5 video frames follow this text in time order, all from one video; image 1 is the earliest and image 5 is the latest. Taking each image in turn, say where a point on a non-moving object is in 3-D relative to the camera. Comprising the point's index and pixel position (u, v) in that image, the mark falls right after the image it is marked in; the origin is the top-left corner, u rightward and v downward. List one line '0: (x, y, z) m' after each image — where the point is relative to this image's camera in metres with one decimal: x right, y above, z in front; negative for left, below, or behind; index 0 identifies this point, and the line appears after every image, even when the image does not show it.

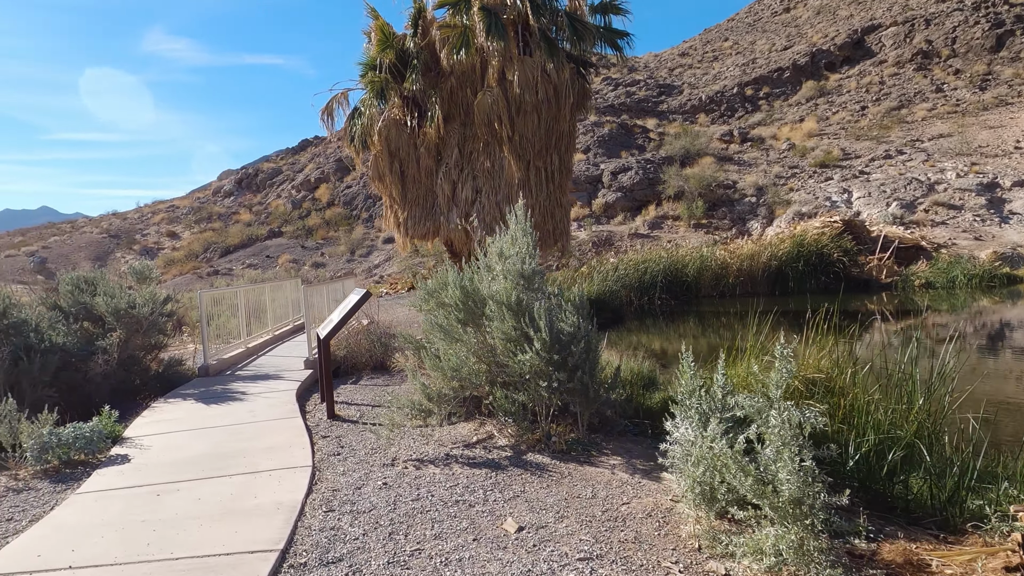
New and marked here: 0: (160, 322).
0: (-4.2, -0.4, +7.9) m
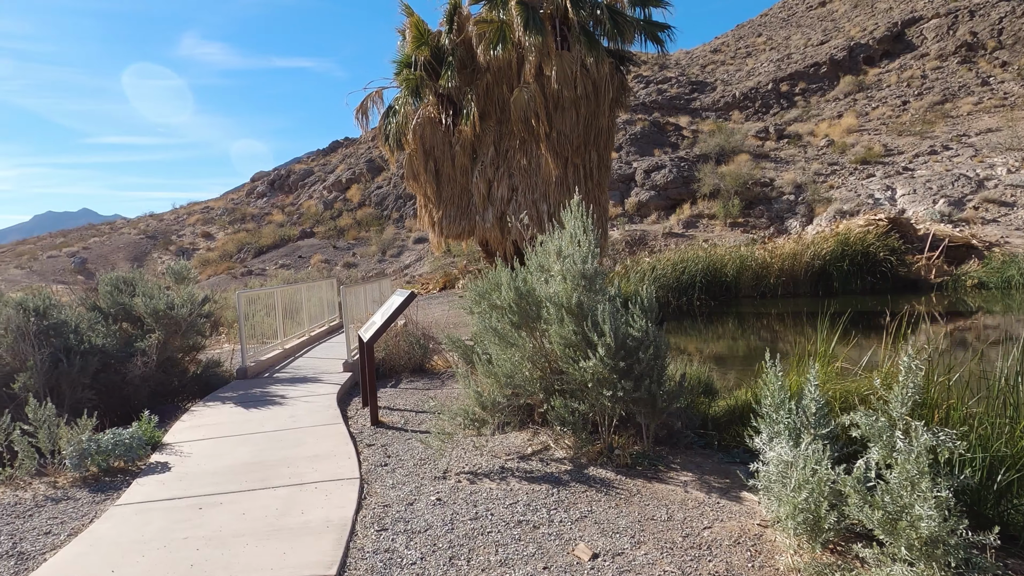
0: (-3.7, -0.4, +7.8) m
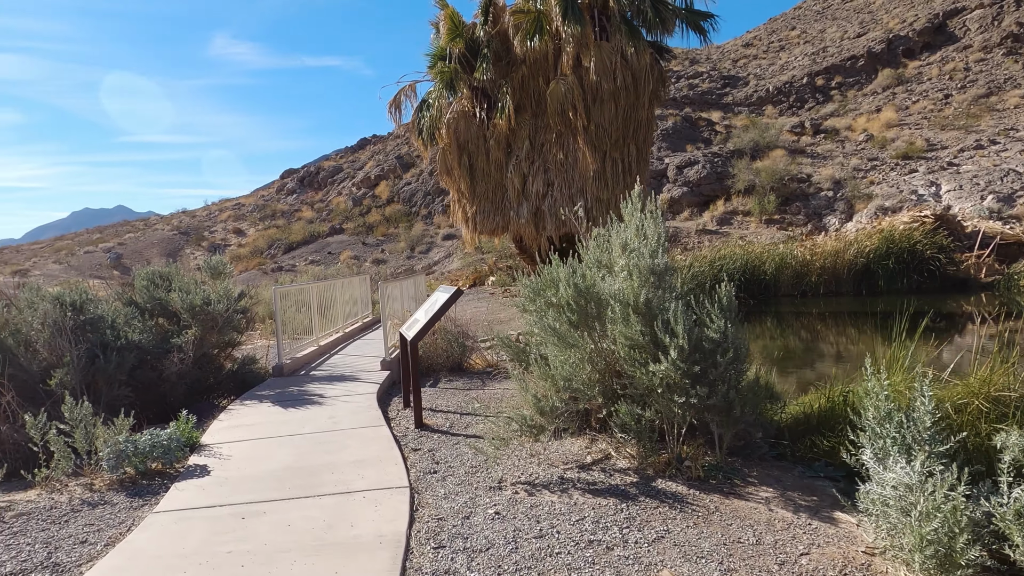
0: (-3.2, -0.4, +7.6) m
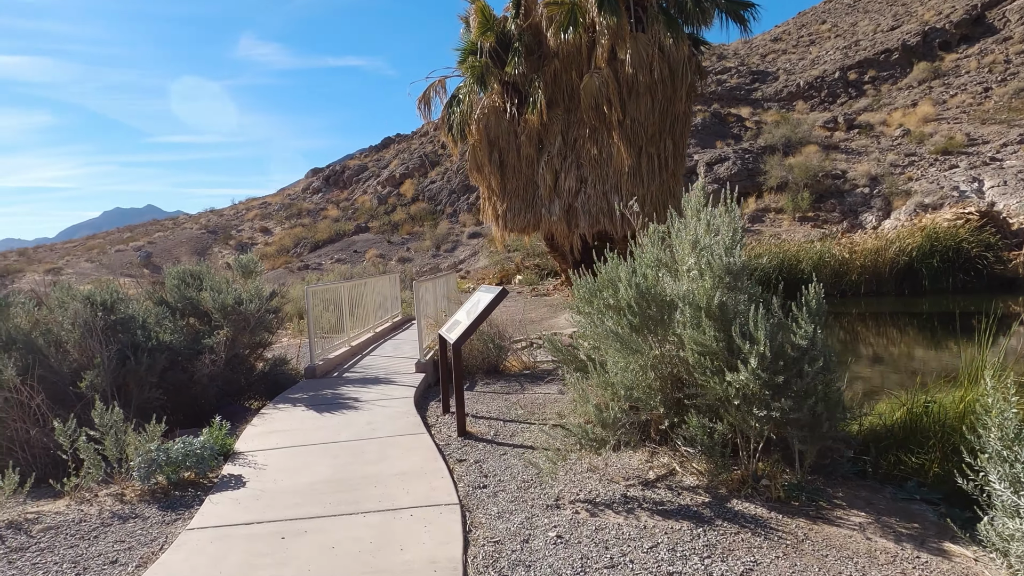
0: (-2.8, -0.3, +7.4) m
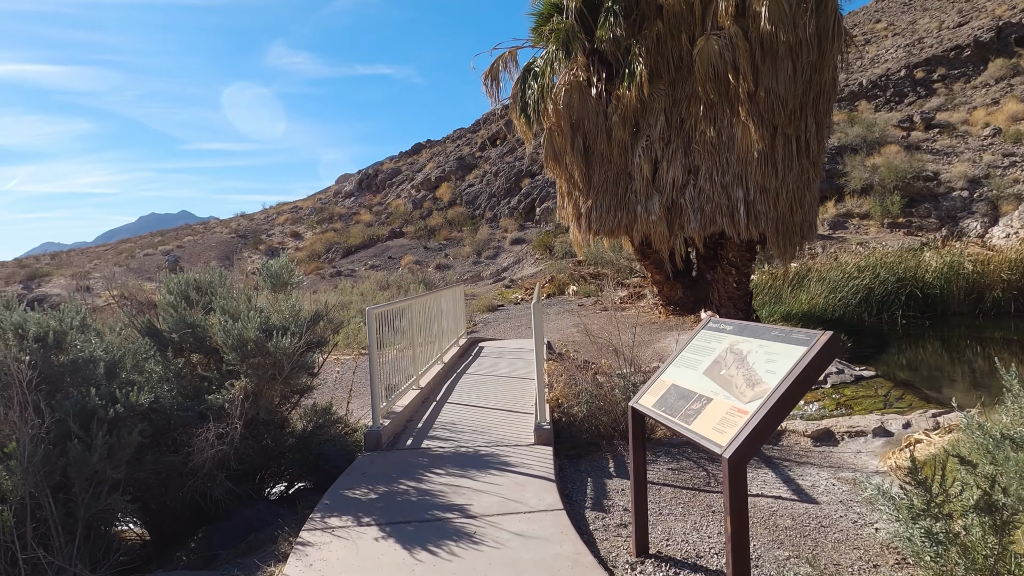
0: (-1.5, -0.5, +4.8) m
